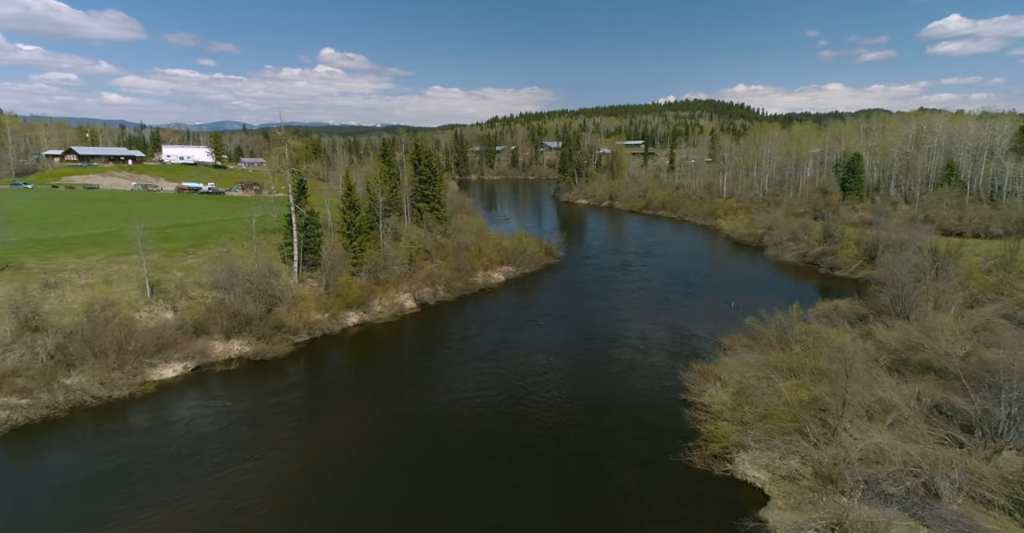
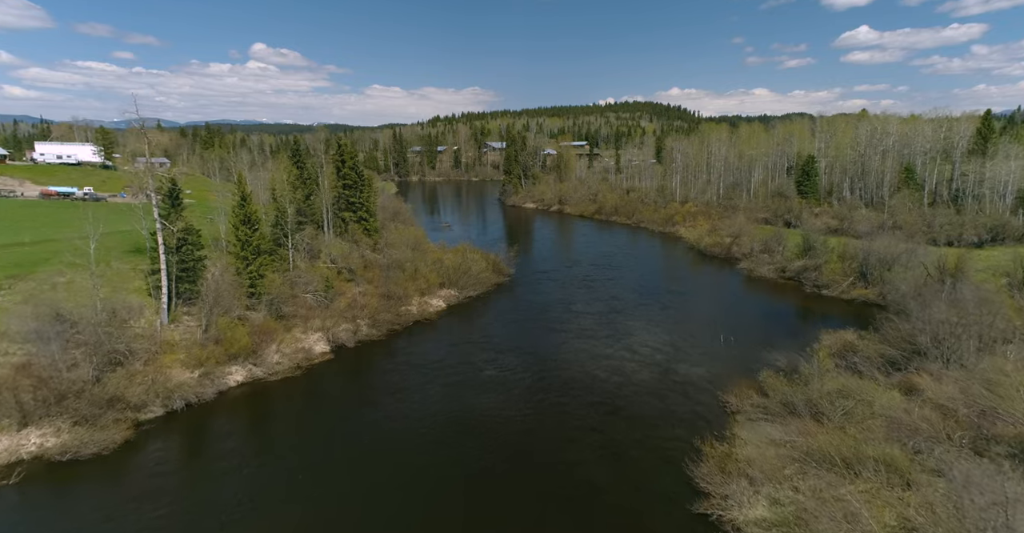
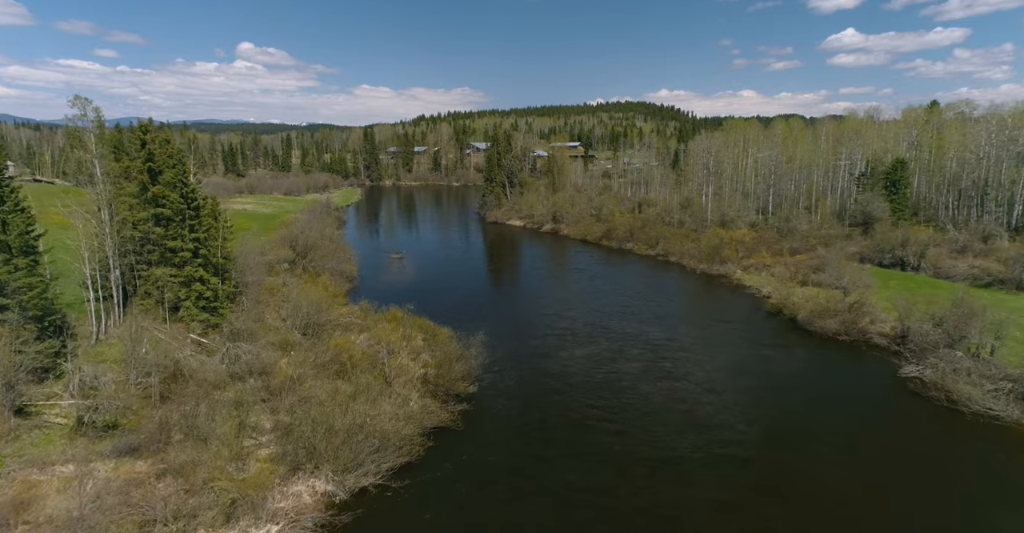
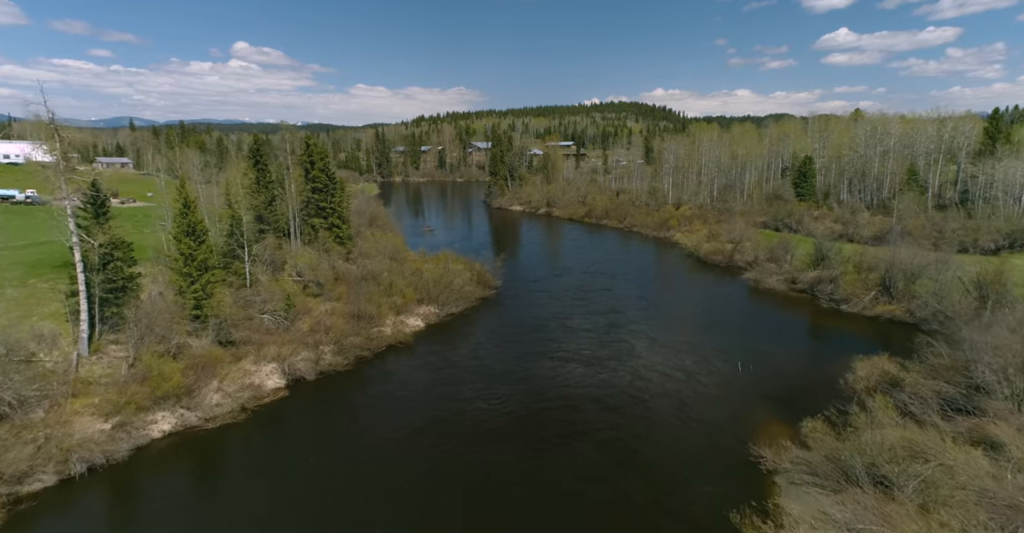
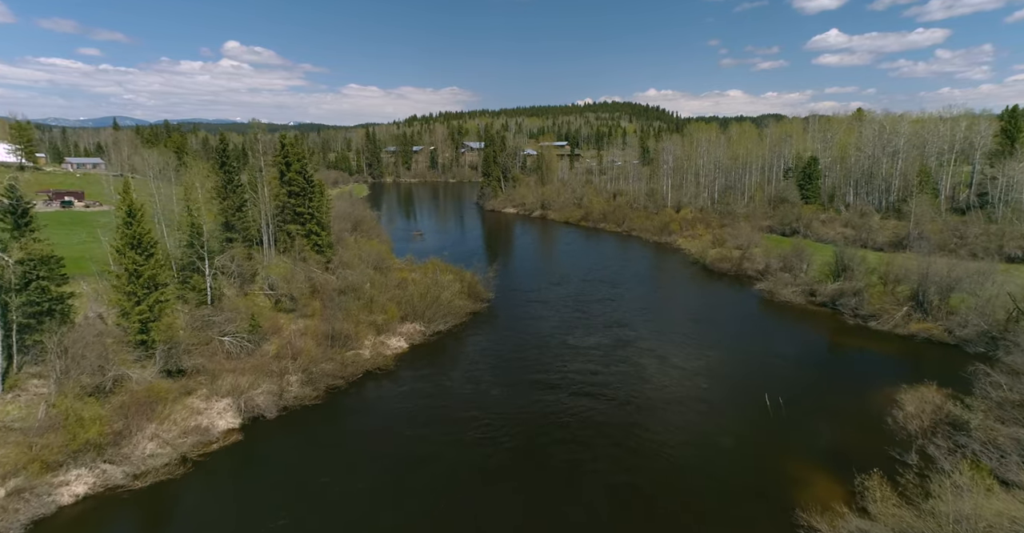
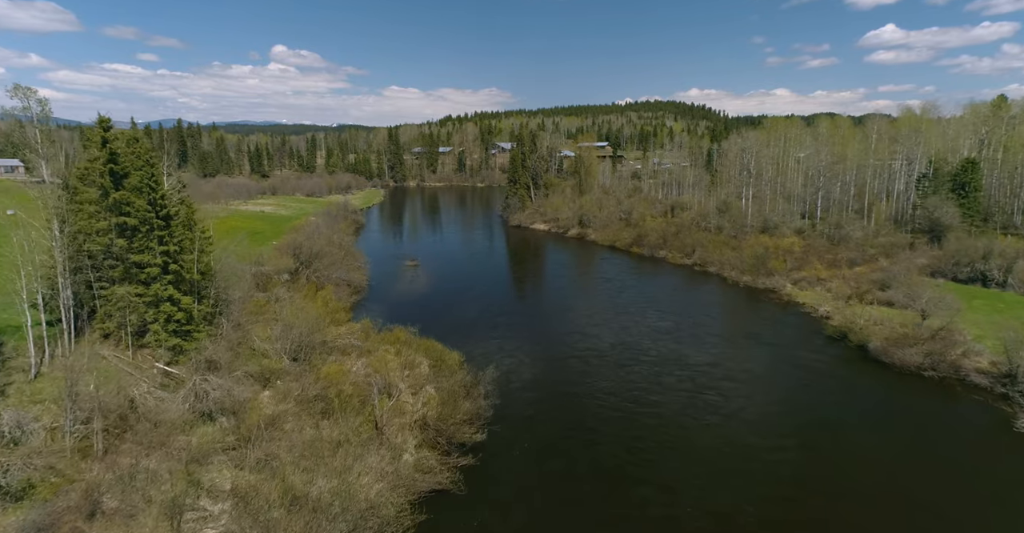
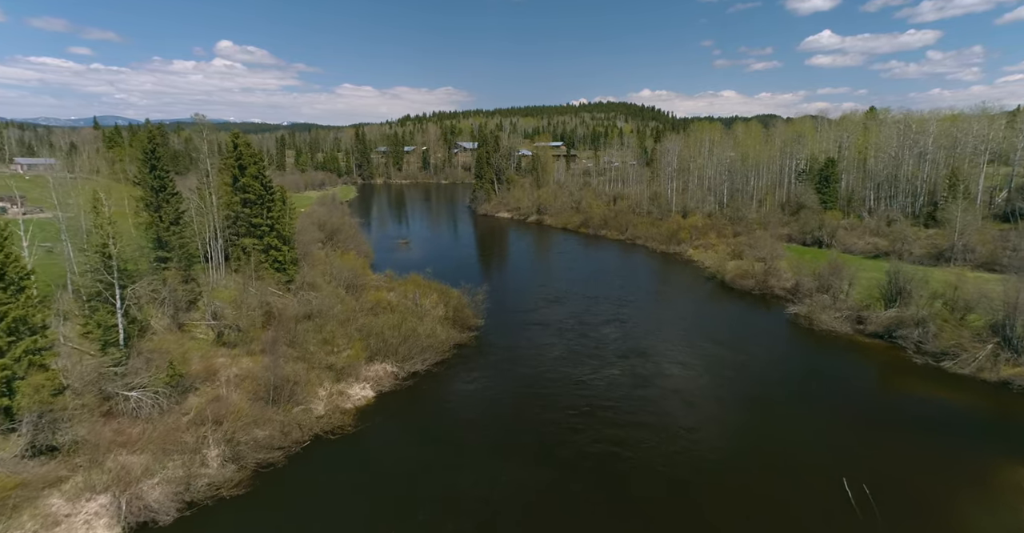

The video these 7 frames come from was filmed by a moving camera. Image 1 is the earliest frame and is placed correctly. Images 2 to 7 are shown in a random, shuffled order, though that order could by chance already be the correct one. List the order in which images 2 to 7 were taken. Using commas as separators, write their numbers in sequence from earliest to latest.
2, 4, 5, 7, 3, 6
